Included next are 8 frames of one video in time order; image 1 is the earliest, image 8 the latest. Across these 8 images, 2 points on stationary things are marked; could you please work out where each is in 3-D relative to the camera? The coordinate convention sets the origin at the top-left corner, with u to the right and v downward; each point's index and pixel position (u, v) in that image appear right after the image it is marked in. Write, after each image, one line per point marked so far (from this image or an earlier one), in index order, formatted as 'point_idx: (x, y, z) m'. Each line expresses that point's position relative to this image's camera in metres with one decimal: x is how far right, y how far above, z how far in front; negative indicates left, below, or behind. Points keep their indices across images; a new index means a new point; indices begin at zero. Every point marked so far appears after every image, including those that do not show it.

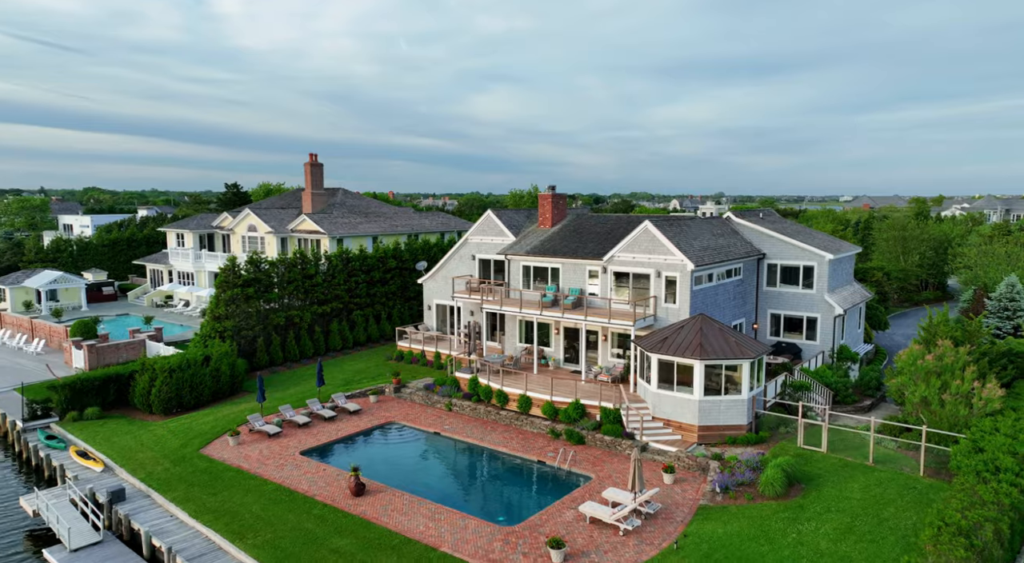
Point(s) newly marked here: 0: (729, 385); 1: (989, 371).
0: (+5.0, -2.3, +16.4) m
1: (+10.6, -1.9, +15.5) m
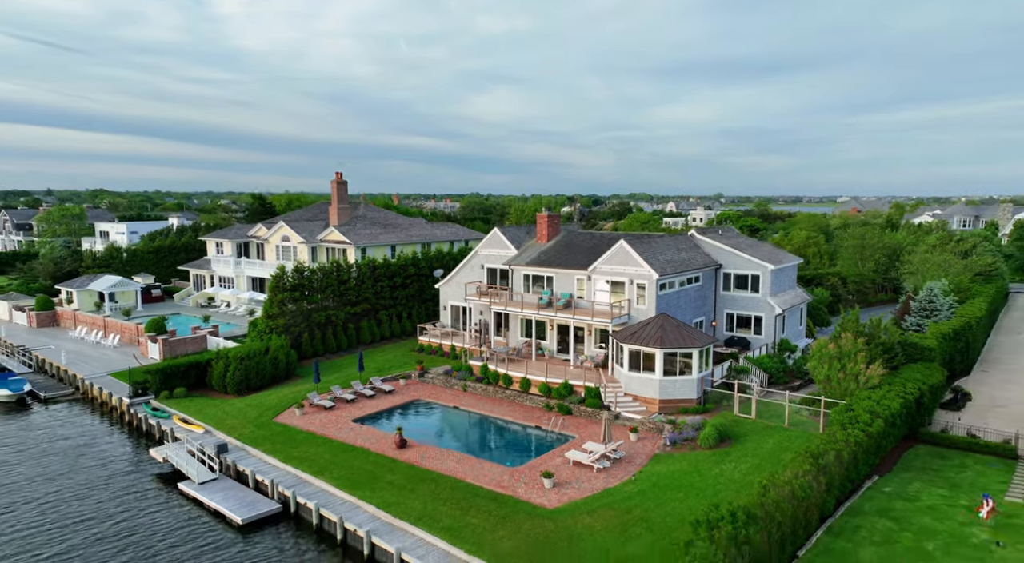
0: (+5.1, -2.5, +21.3) m
1: (+10.7, -2.1, +20.4) m
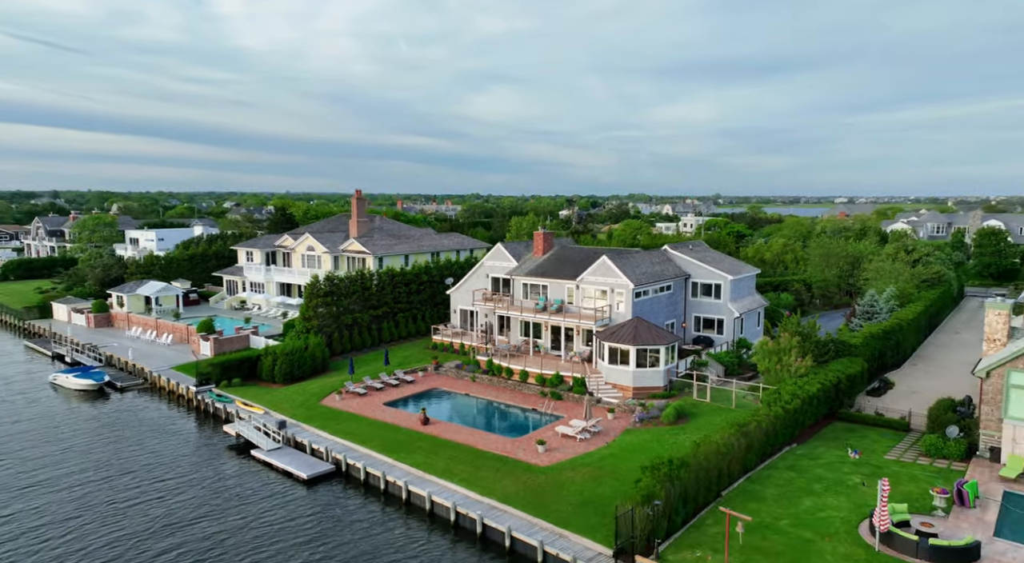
0: (+5.1, -2.9, +26.2) m
1: (+10.7, -2.4, +25.3) m
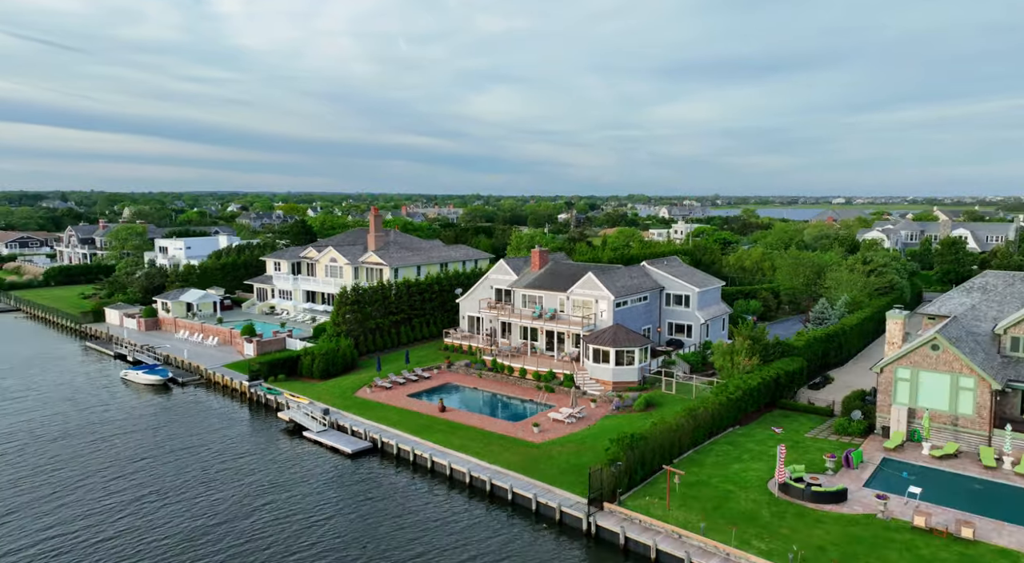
0: (+5.2, -3.5, +31.7) m
1: (+10.8, -3.0, +30.8) m
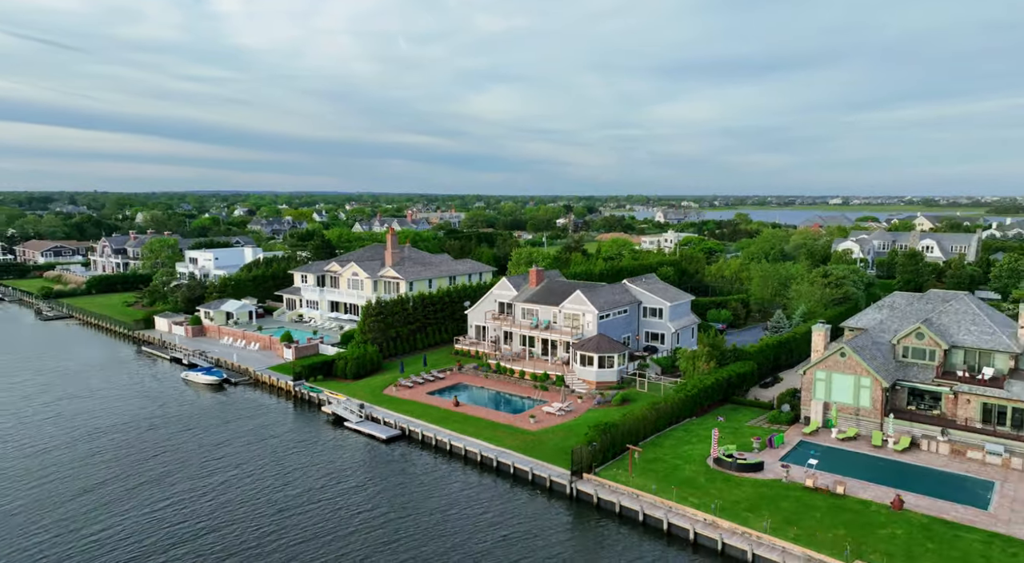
0: (+5.2, -4.4, +38.4) m
1: (+10.8, -3.9, +37.5) m
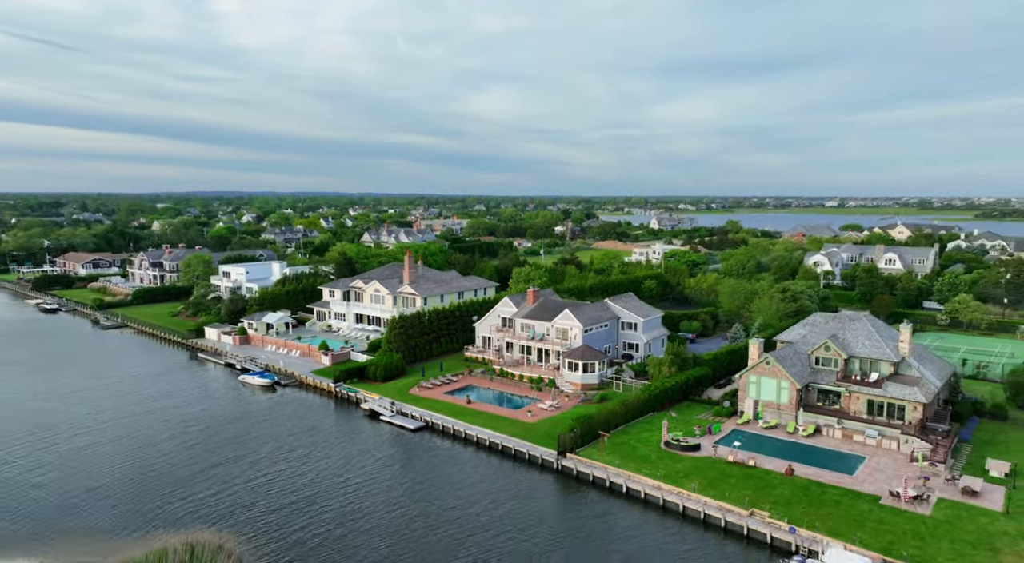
0: (+5.3, -5.8, +47.4) m
1: (+10.9, -5.3, +46.5) m
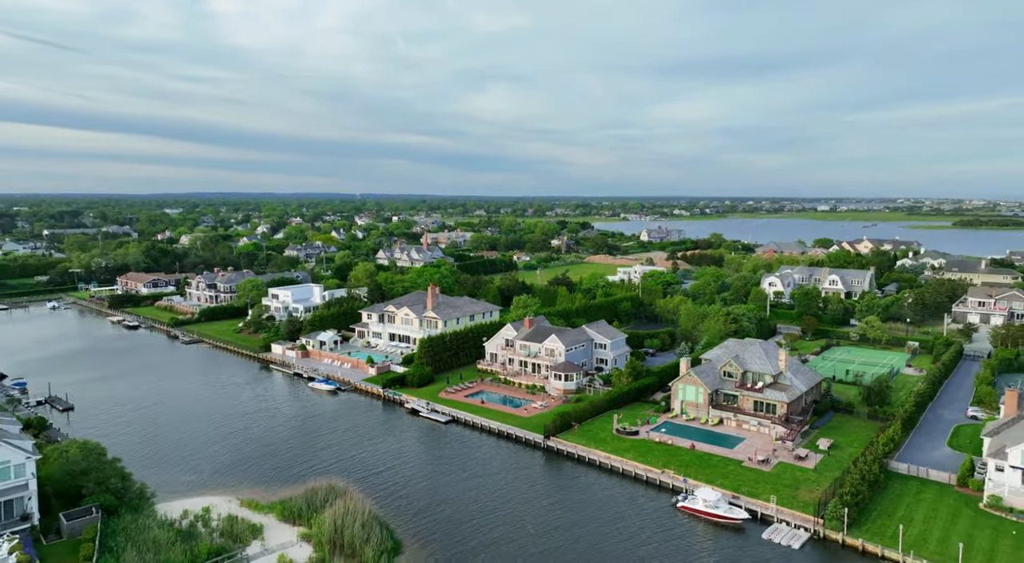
0: (+5.4, -8.8, +65.1) m
1: (+11.0, -8.3, +64.2) m
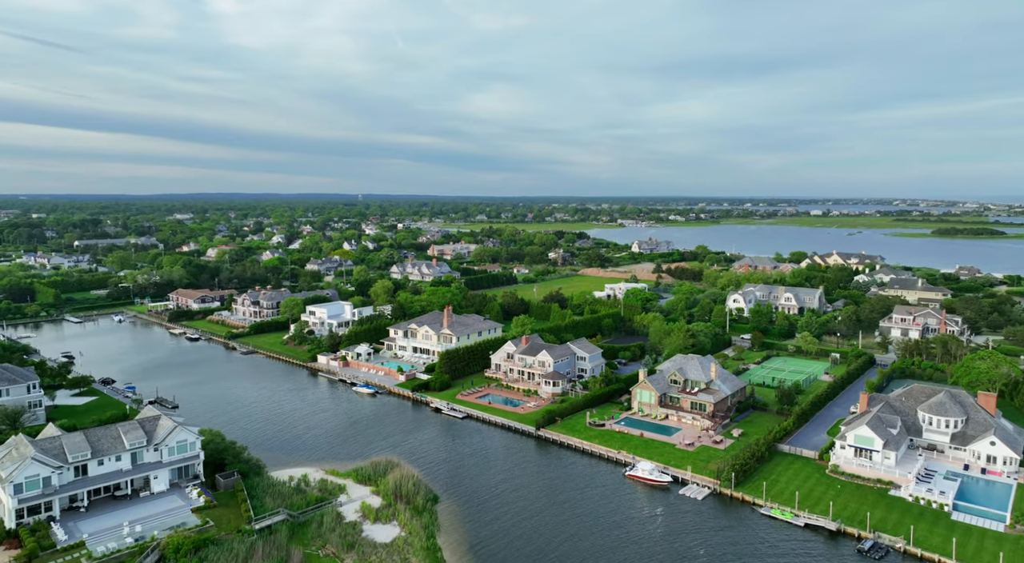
0: (+5.4, -12.0, +84.2) m
1: (+11.0, -11.6, +83.4) m
